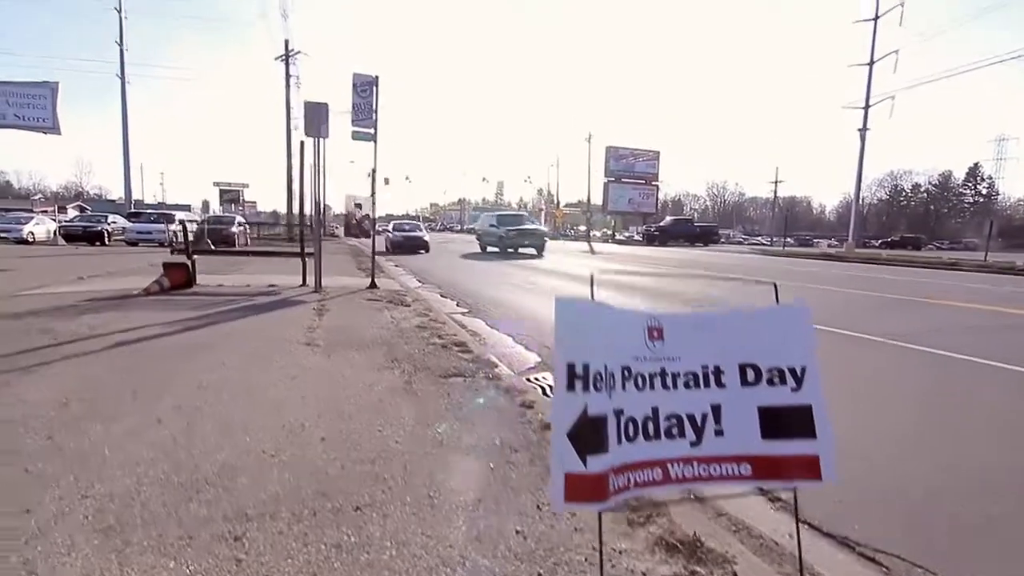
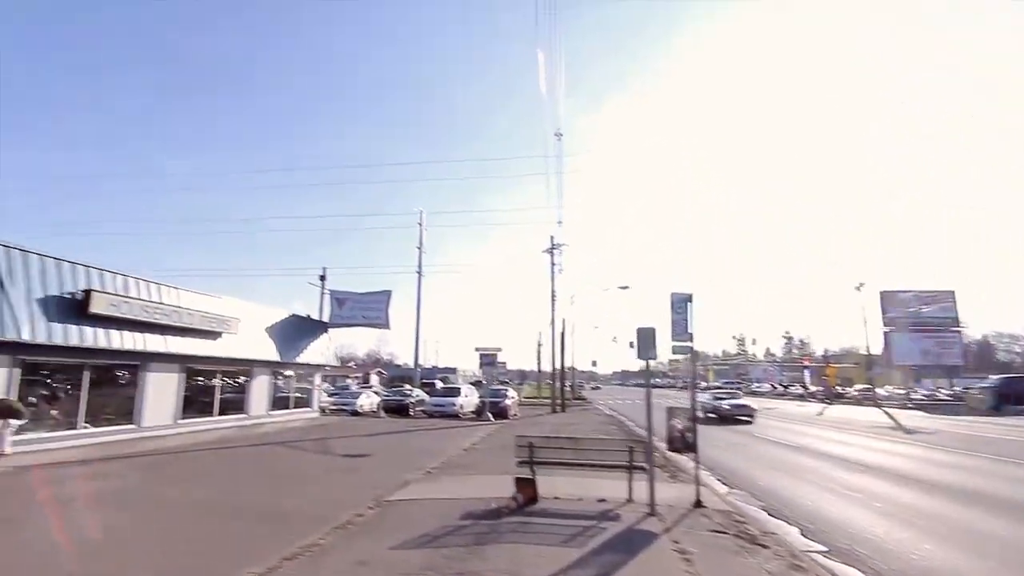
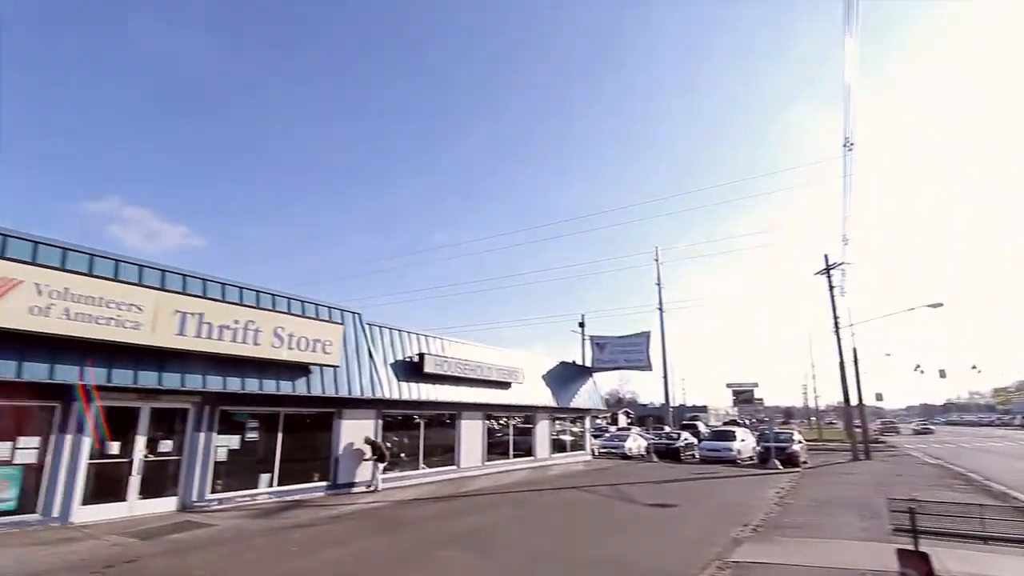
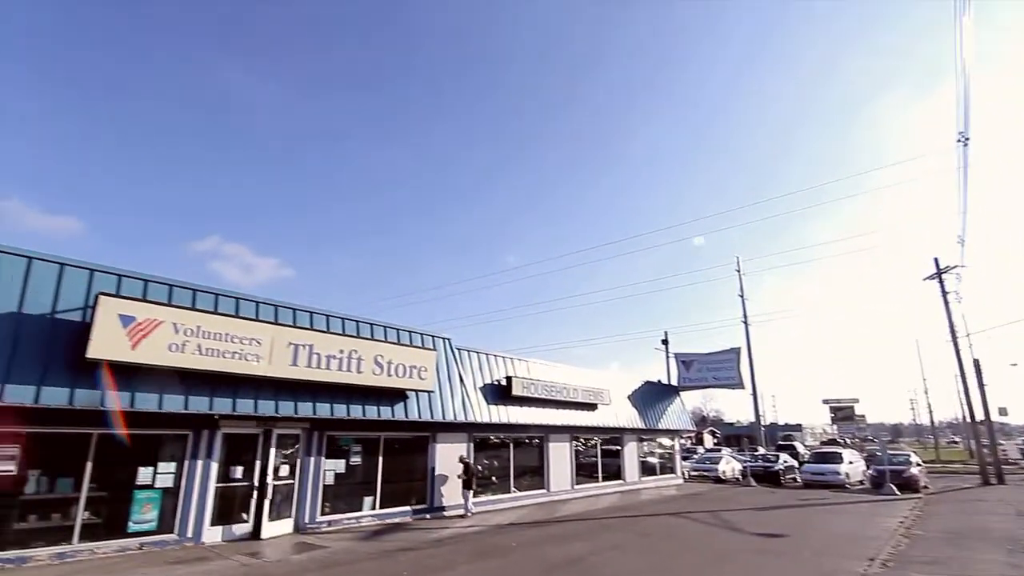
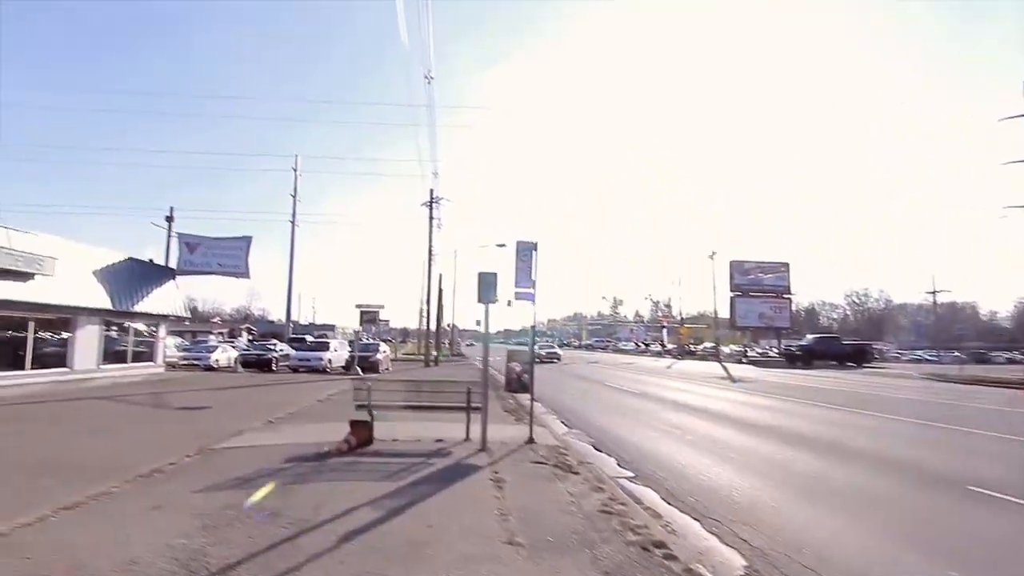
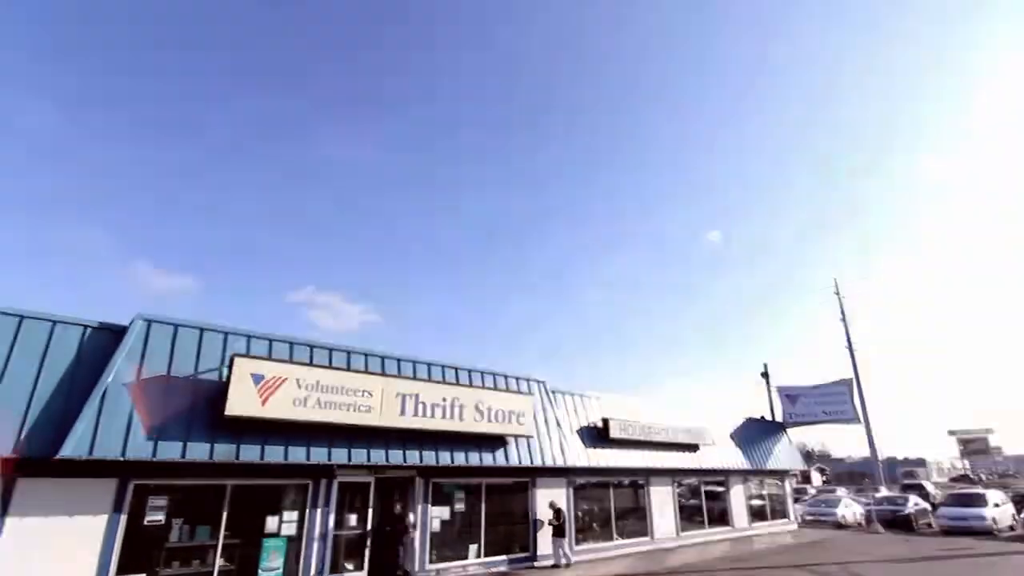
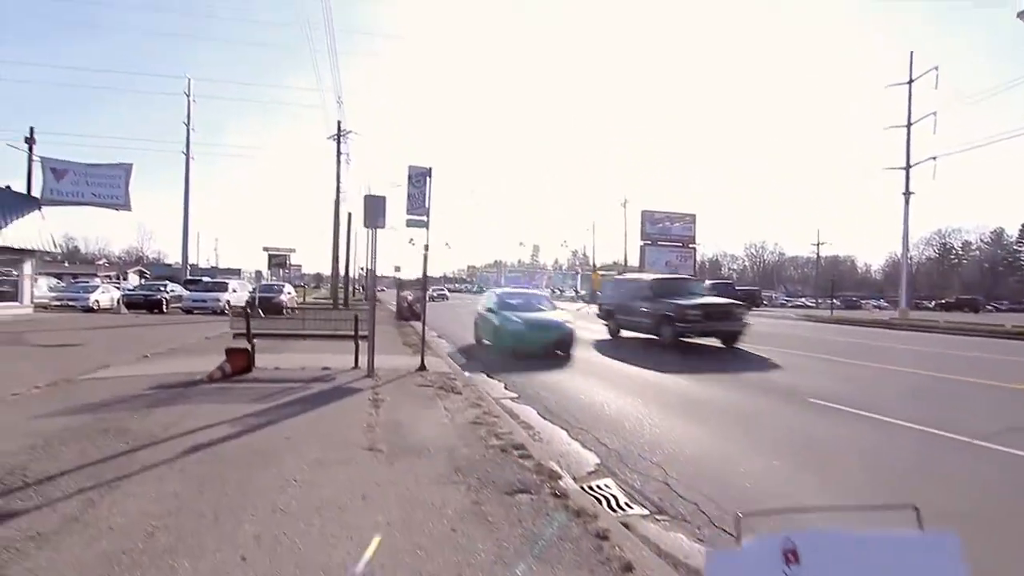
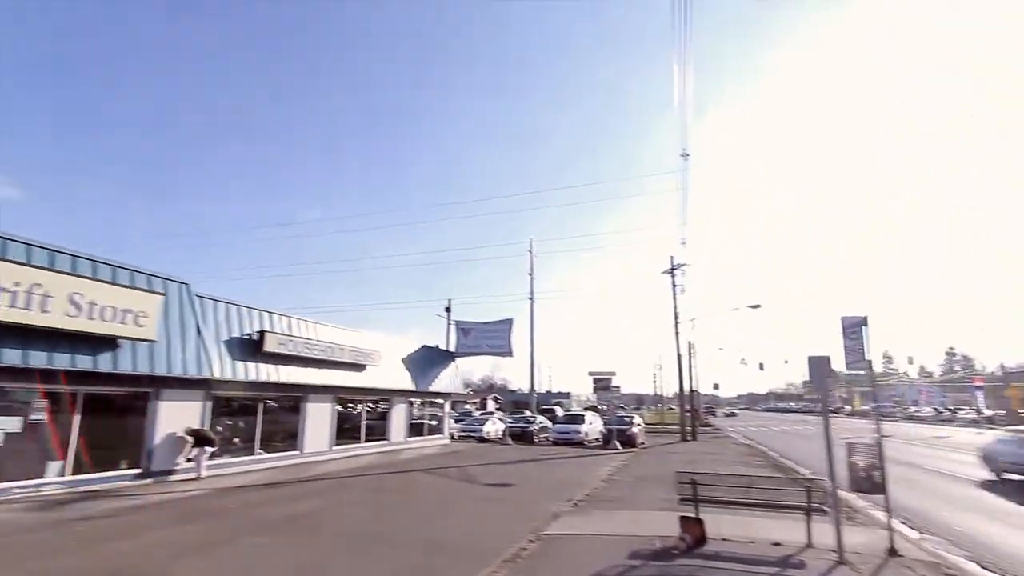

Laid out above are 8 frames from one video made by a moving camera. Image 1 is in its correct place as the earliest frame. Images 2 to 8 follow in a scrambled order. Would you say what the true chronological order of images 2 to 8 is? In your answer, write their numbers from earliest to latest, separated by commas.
7, 5, 2, 8, 3, 4, 6
